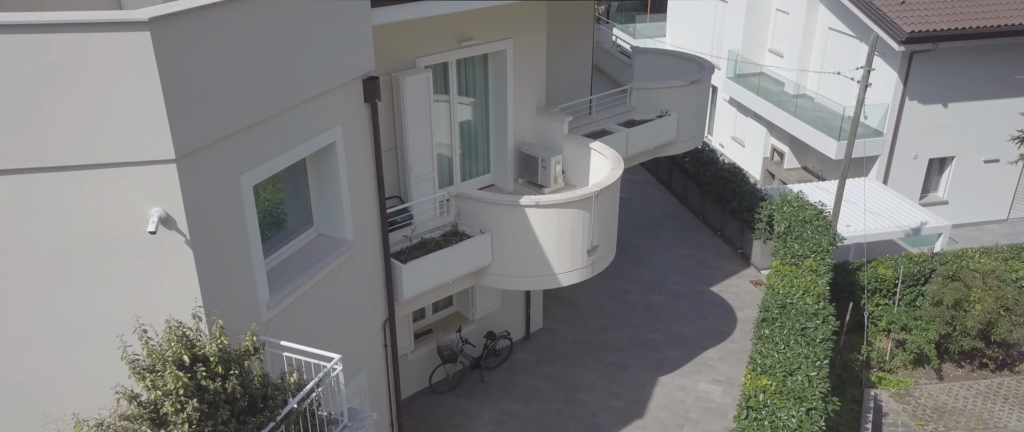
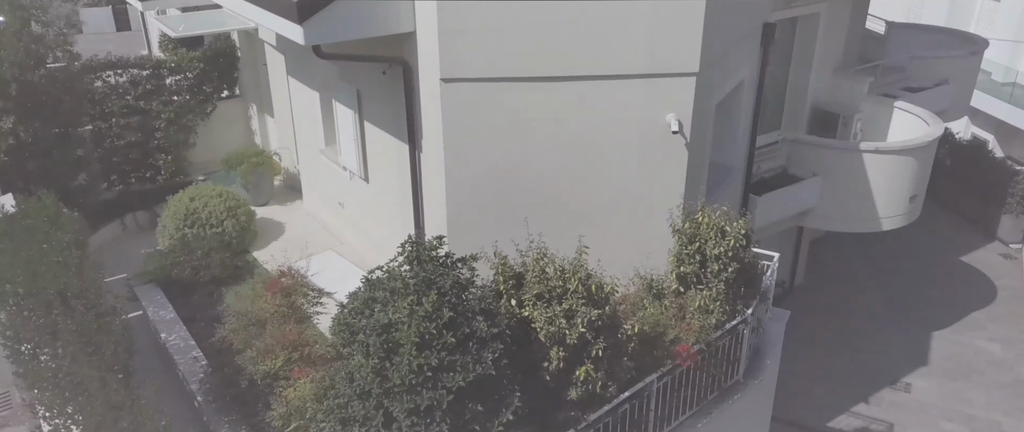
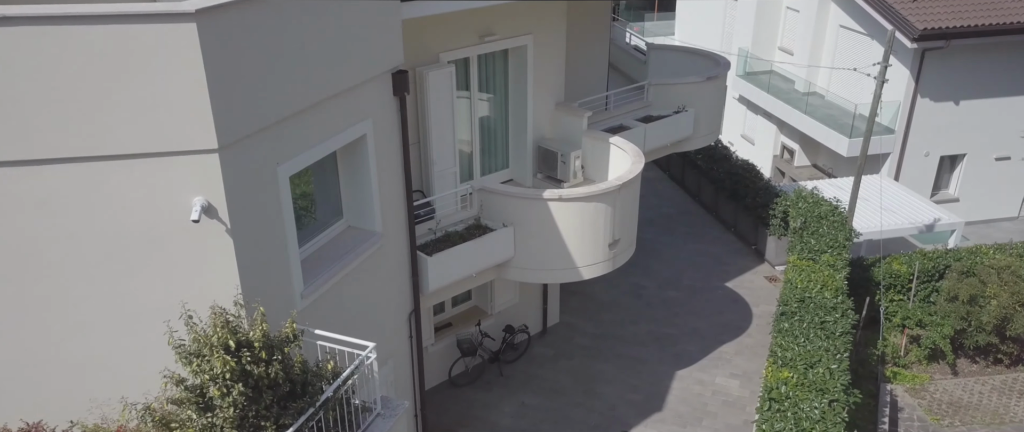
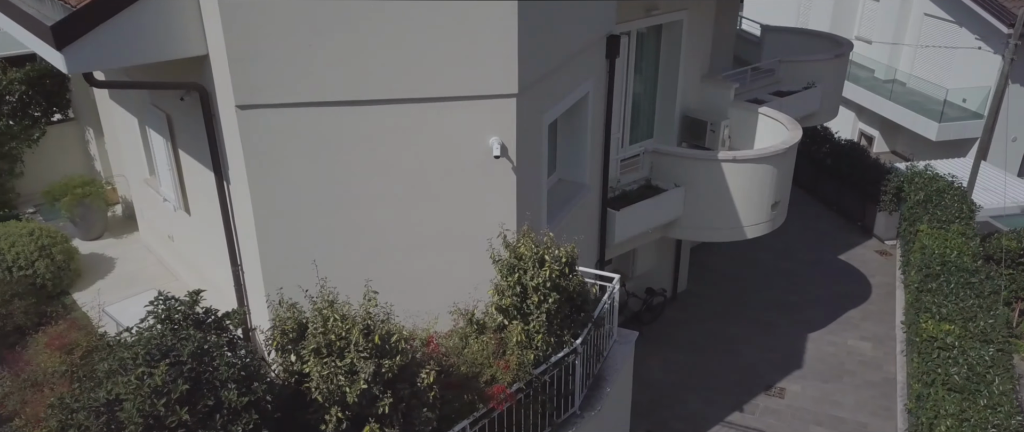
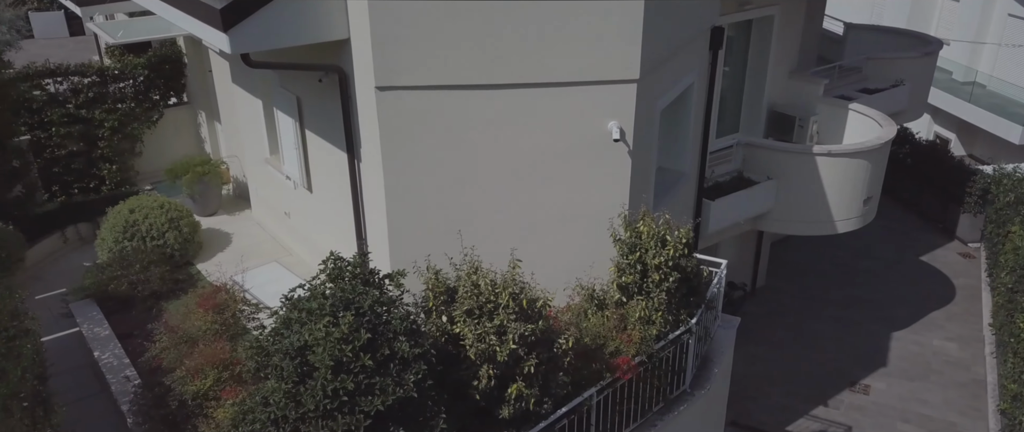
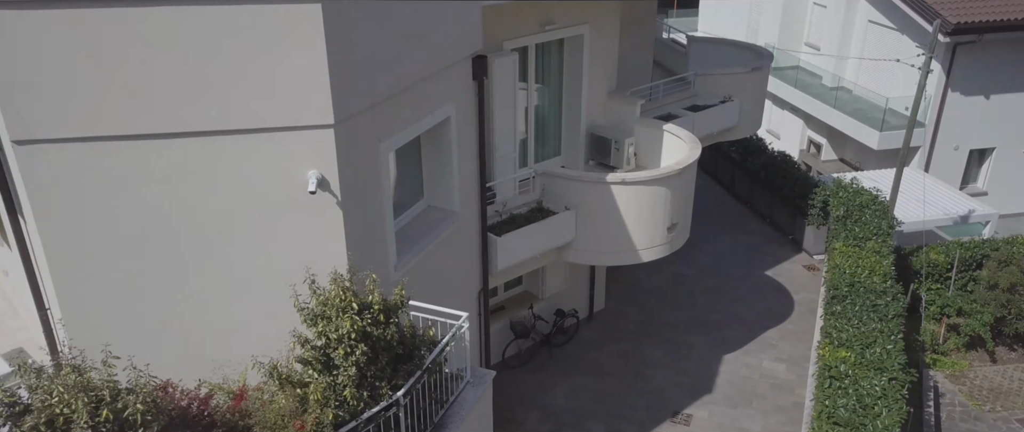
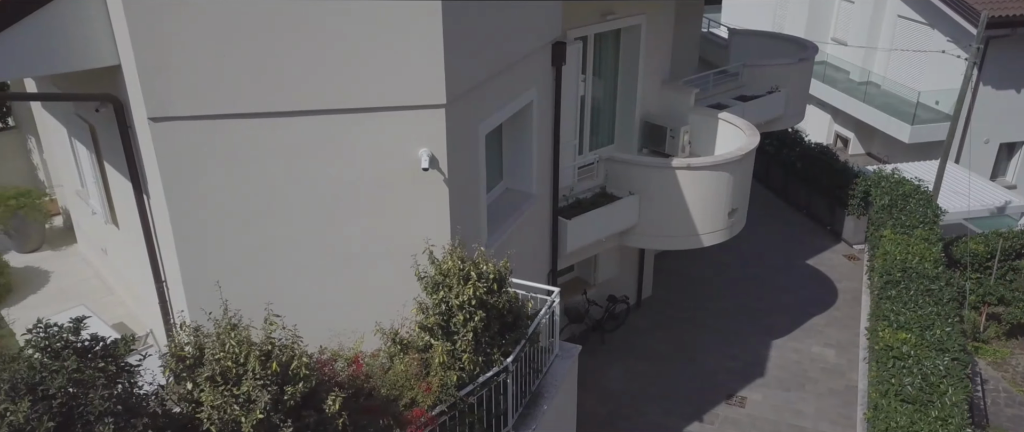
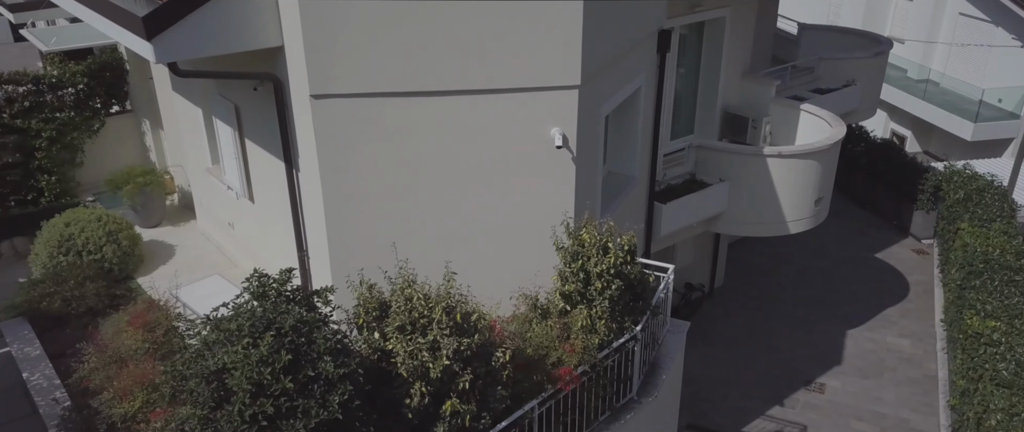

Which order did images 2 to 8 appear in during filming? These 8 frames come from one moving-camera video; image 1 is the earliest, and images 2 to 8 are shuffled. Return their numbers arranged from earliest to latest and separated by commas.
3, 6, 7, 4, 8, 5, 2
